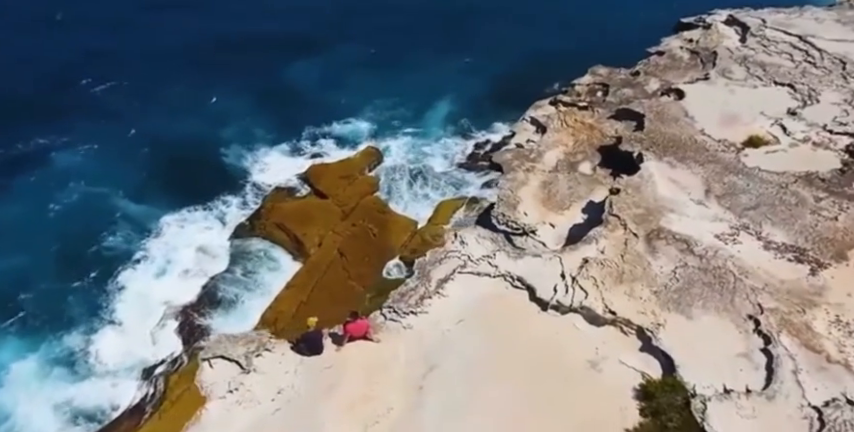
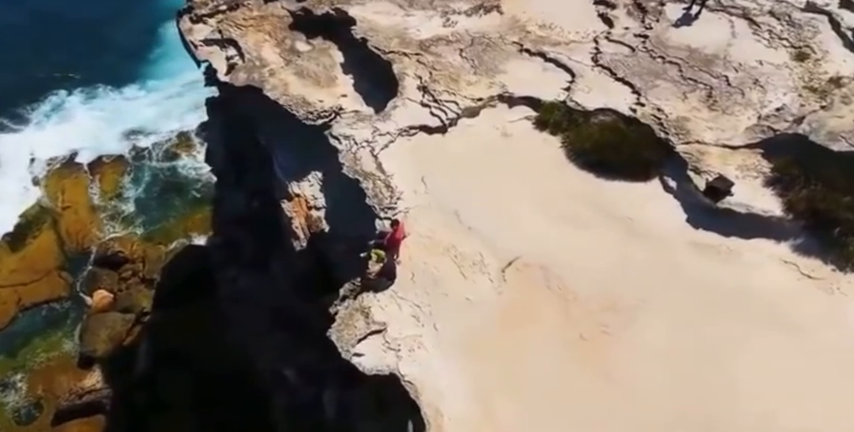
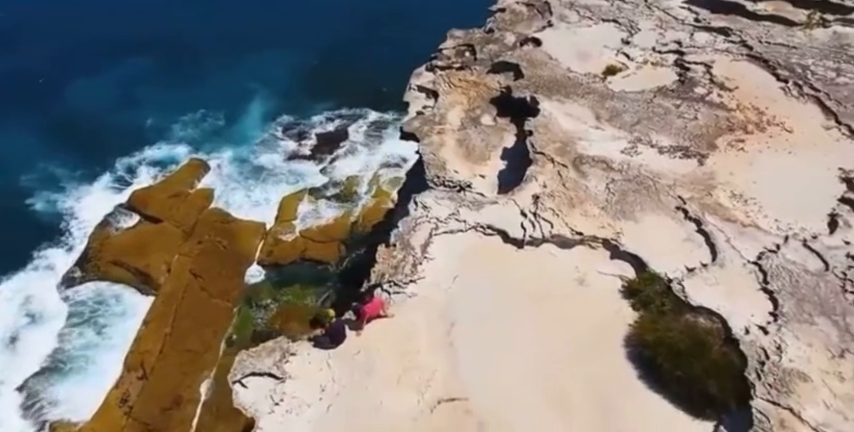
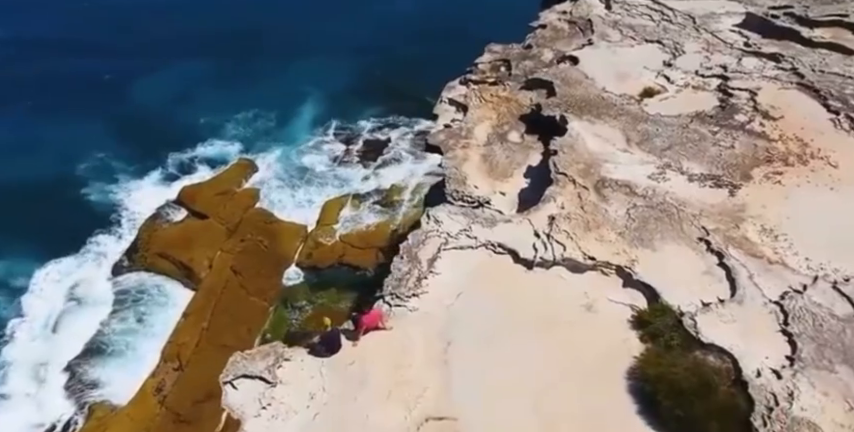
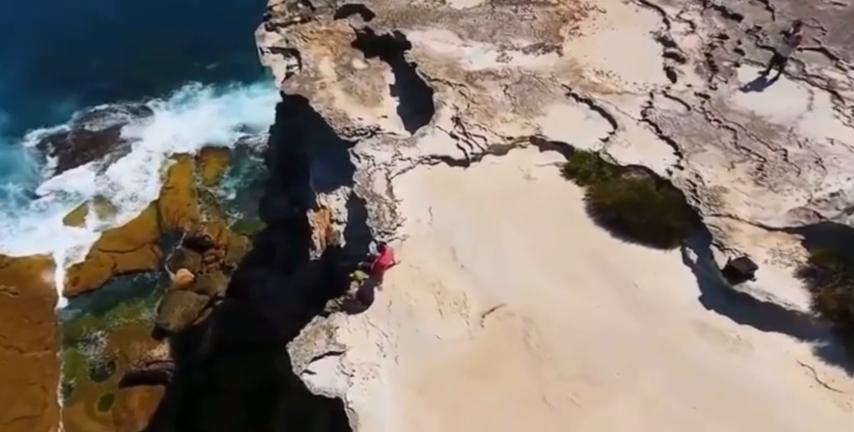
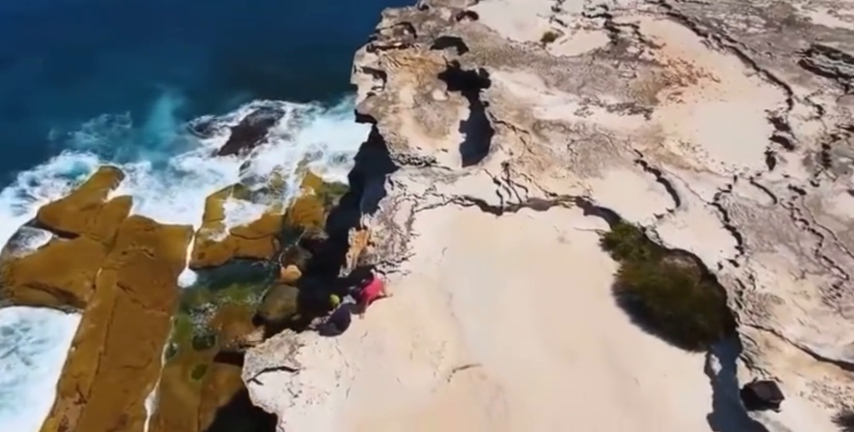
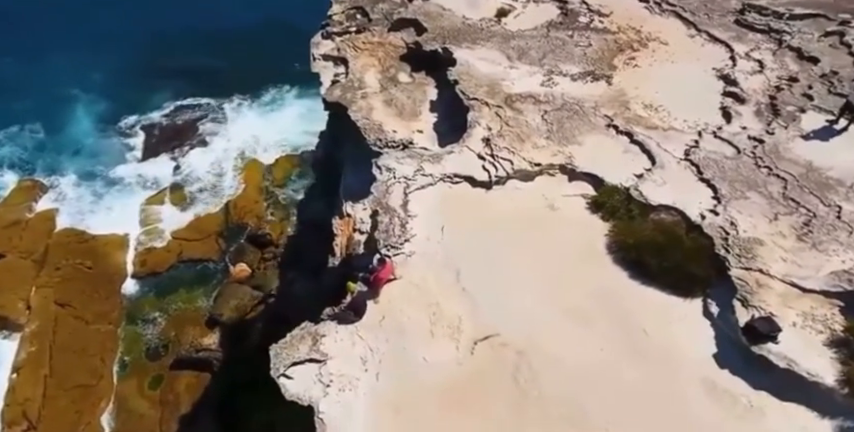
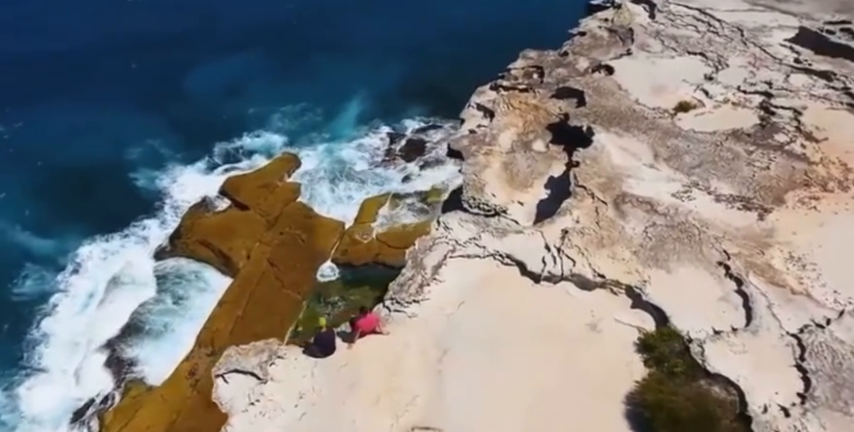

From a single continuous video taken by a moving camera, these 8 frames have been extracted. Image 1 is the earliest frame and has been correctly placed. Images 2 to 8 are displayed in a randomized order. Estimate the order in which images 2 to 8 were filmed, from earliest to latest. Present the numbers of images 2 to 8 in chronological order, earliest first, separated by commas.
8, 4, 3, 6, 7, 5, 2
